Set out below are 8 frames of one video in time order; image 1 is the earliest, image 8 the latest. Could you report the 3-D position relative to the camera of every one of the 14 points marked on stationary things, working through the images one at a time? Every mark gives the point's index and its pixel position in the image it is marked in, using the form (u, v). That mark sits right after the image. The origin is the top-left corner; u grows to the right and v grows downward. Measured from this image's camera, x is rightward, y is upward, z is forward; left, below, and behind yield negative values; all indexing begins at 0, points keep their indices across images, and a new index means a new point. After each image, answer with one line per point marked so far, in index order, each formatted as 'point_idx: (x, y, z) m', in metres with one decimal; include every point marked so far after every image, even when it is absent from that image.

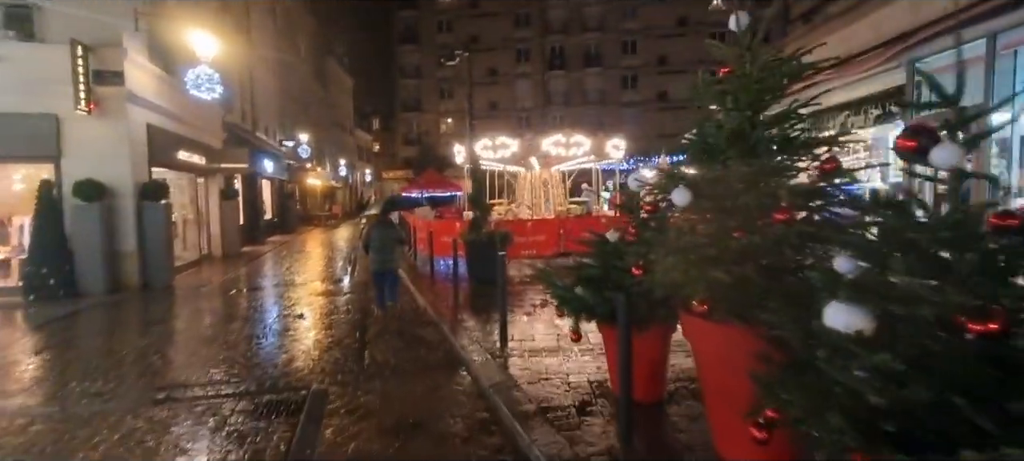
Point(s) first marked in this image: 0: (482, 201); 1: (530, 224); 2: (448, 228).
0: (-0.8, +0.9, +13.4) m
1: (+0.6, +0.2, +15.7) m
2: (-2.0, 0.0, +15.7) m
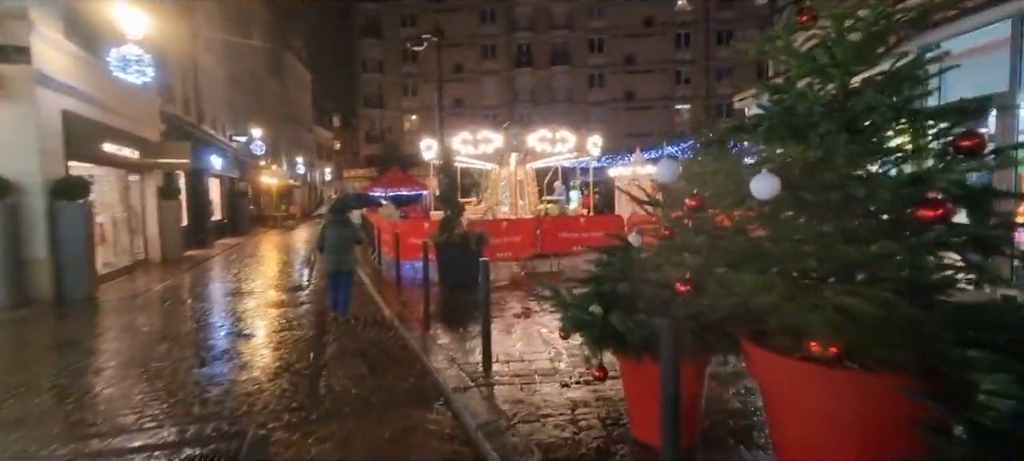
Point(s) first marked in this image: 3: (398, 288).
0: (-1.4, +0.8, +12.2) m
1: (-0.2, +0.1, +14.6) m
2: (-2.7, 0.0, +14.4) m
3: (-3.0, -1.5, +12.9) m
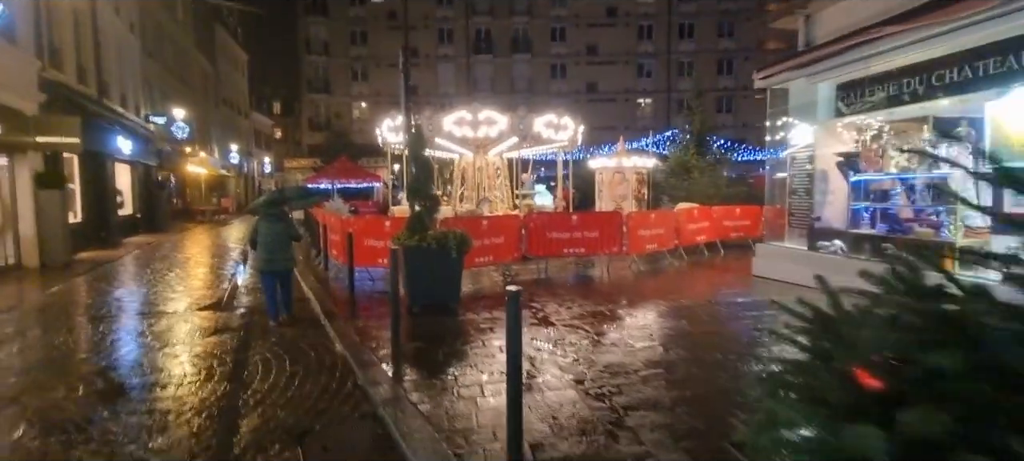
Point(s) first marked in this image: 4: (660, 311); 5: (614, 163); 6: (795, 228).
0: (-1.6, +0.8, +9.4) m
1: (-0.6, +0.1, +11.9) m
2: (-3.2, 0.0, +11.5) m
3: (-3.2, -1.5, +10.0) m
4: (+2.8, -1.4, +9.2) m
5: (+4.0, +2.6, +19.3) m
6: (+6.5, +0.1, +11.4) m
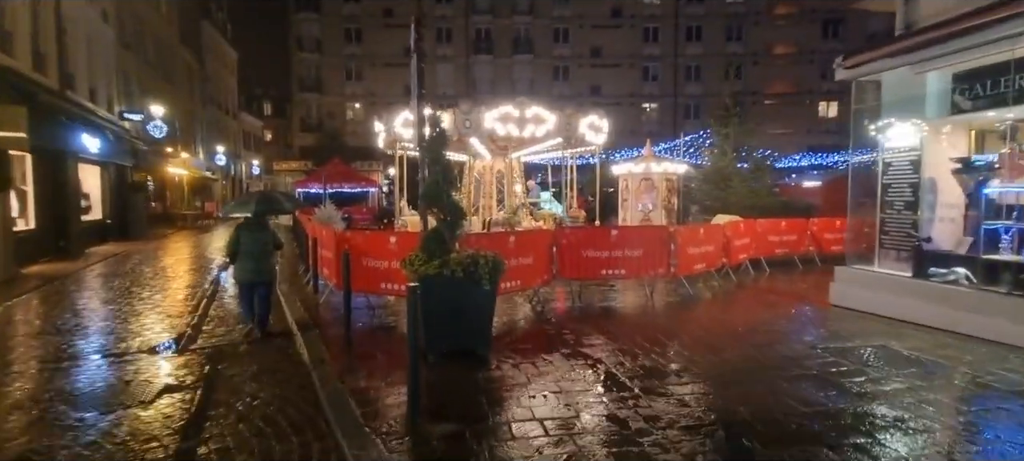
0: (-0.9, +0.5, +7.3) m
1: (0.0, -0.2, +9.8) m
2: (-2.5, -0.3, +9.3) m
3: (-2.6, -1.8, +7.8) m
4: (+3.5, -1.8, +7.1) m
5: (+4.5, +2.2, +17.3) m
6: (+7.2, -0.3, +9.4) m
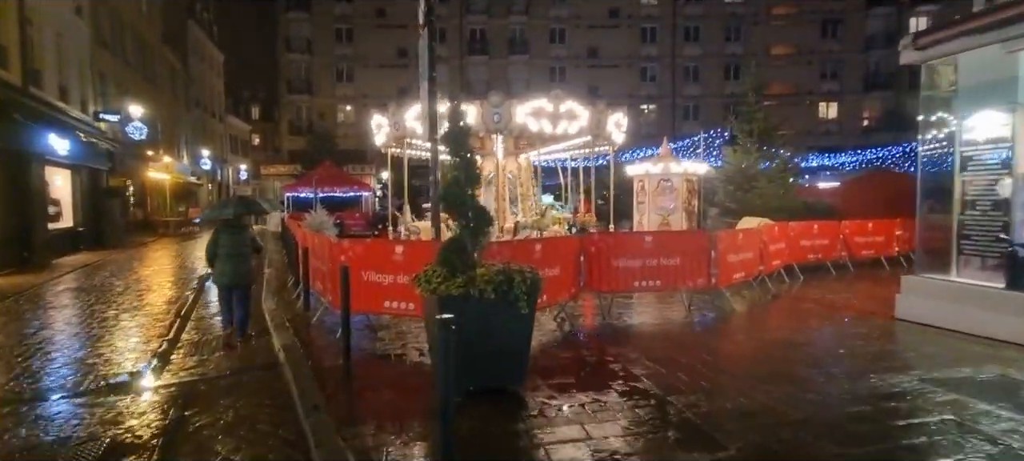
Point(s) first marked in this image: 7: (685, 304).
0: (-0.5, +0.4, +5.9) m
1: (+0.4, -0.3, +8.5) m
2: (-2.1, -0.5, +7.9) m
3: (-2.1, -1.9, +6.4) m
4: (+3.9, -1.9, +5.8) m
5: (+4.8, +2.0, +16.0) m
6: (+7.6, -0.4, +8.2) m
7: (+3.8, -1.6, +10.7) m
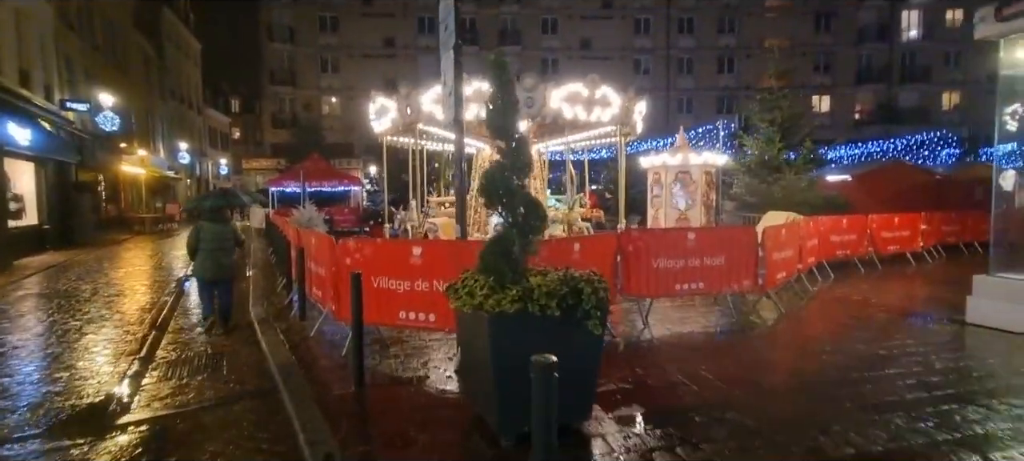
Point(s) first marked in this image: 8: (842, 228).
0: (+0.1, +0.4, +4.7) m
1: (+0.9, -0.3, +7.4) m
2: (-1.6, -0.4, +6.7) m
3: (-1.5, -1.9, +5.2) m
4: (+4.5, -1.8, +4.8) m
5: (+5.0, +2.1, +15.0) m
6: (+8.1, -0.3, +7.3) m
7: (+4.2, -1.5, +9.7) m
8: (+9.2, 0.0, +13.8) m
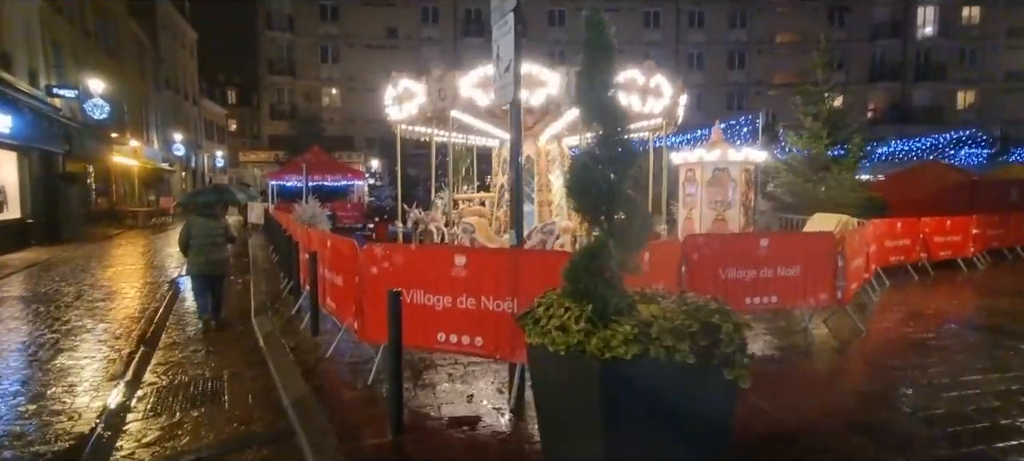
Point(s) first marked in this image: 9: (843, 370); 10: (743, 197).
0: (+0.8, +0.3, +3.6) m
1: (+1.6, -0.4, +6.2) m
2: (-0.9, -0.5, +5.6) m
3: (-0.8, -2.0, +4.1) m
4: (+5.2, -2.0, +3.7) m
5: (+5.7, +2.1, +13.9) m
6: (+8.8, -0.5, +6.2) m
7: (+4.9, -1.6, +8.6) m
8: (+9.9, -0.1, +12.7) m
9: (+4.3, -1.9, +6.7) m
10: (+6.6, +0.9, +14.1) m
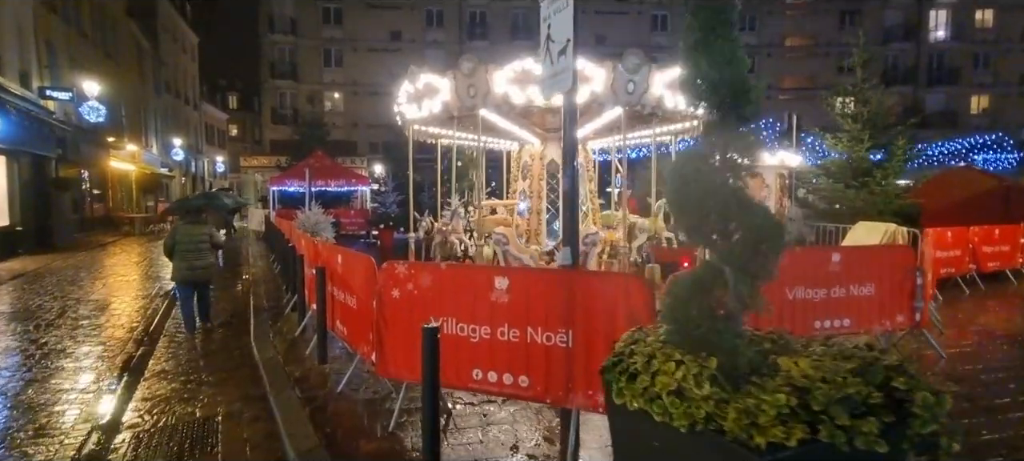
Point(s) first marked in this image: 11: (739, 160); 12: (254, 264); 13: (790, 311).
0: (+1.3, +0.2, +2.7) m
1: (+2.1, -0.5, +5.3) m
2: (-0.4, -0.7, +4.6) m
3: (-0.4, -2.1, +3.2) m
4: (+5.7, -2.1, +2.8) m
5: (+6.2, +1.8, +13.0) m
6: (+9.2, -0.6, +5.3) m
7: (+5.4, -1.8, +7.6) m
8: (+10.4, -0.3, +11.8) m
9: (+4.8, -2.1, +5.8) m
10: (+7.1, +0.7, +13.2) m
11: (+1.3, +0.3, +2.7) m
12: (-8.2, -1.1, +15.8) m
13: (+3.6, -1.0, +6.4) m
